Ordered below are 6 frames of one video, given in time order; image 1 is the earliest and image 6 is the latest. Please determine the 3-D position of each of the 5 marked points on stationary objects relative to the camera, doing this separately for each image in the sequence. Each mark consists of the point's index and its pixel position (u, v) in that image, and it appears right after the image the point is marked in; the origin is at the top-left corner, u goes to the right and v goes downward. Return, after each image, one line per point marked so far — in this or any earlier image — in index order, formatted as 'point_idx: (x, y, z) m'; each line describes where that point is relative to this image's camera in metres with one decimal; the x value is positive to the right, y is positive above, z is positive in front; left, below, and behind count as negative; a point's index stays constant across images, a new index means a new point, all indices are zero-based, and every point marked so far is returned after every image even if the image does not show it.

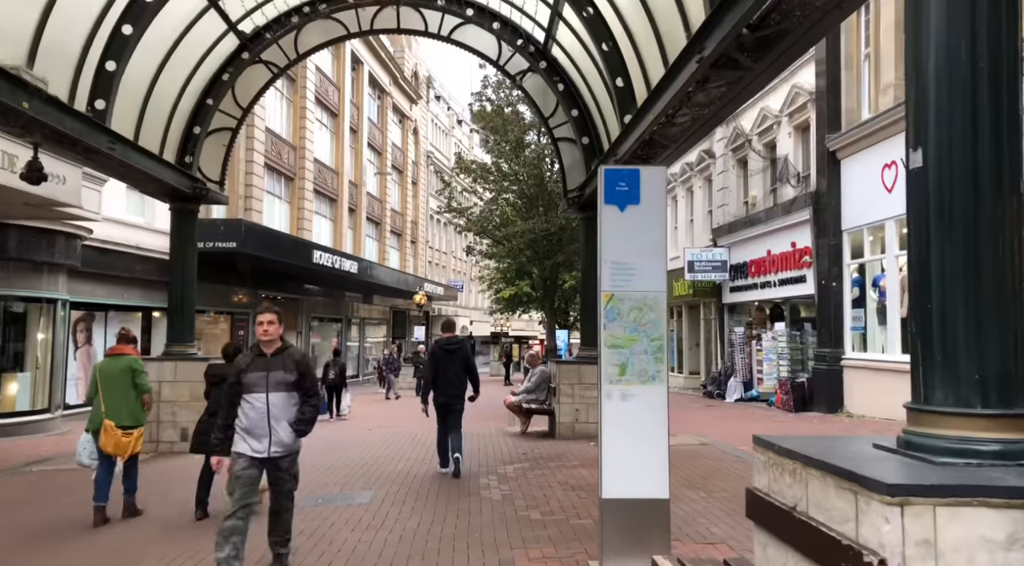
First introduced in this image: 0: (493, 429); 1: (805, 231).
0: (-0.3, -2.7, +14.1) m
1: (+6.2, +1.1, +16.3) m
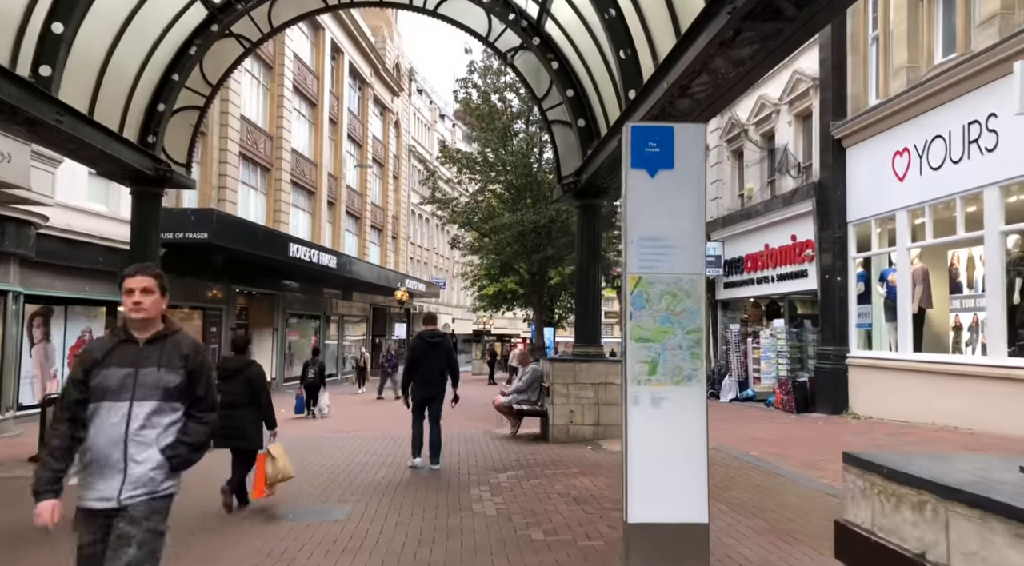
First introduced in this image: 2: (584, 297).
0: (-0.5, -2.5, +13.2) m
1: (+5.9, +1.2, +15.6) m
2: (+1.1, -0.3, +11.9) m
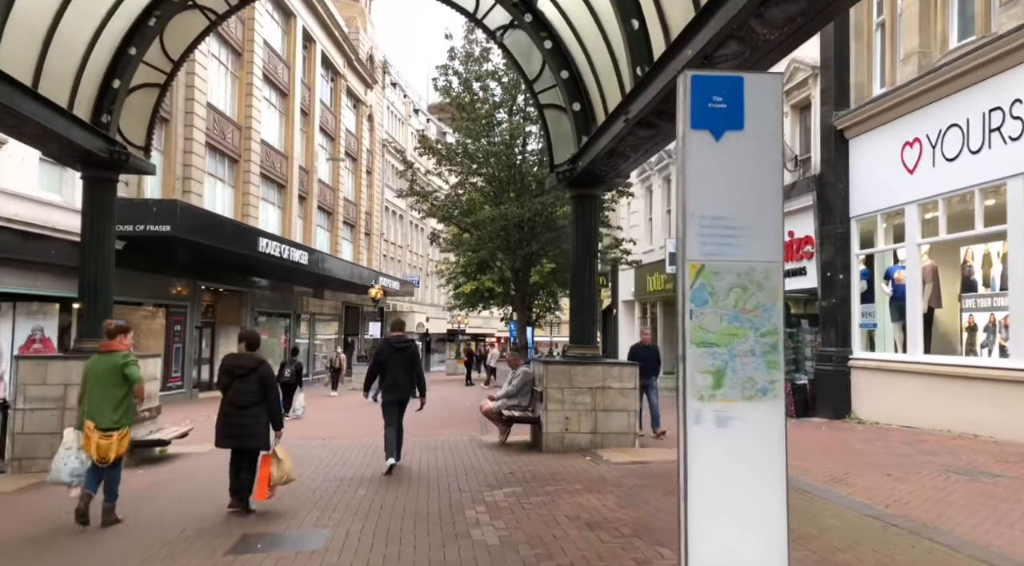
0: (-0.8, -2.5, +12.3) m
1: (+5.7, +1.2, +14.9) m
2: (+0.9, -0.2, +11.0) m
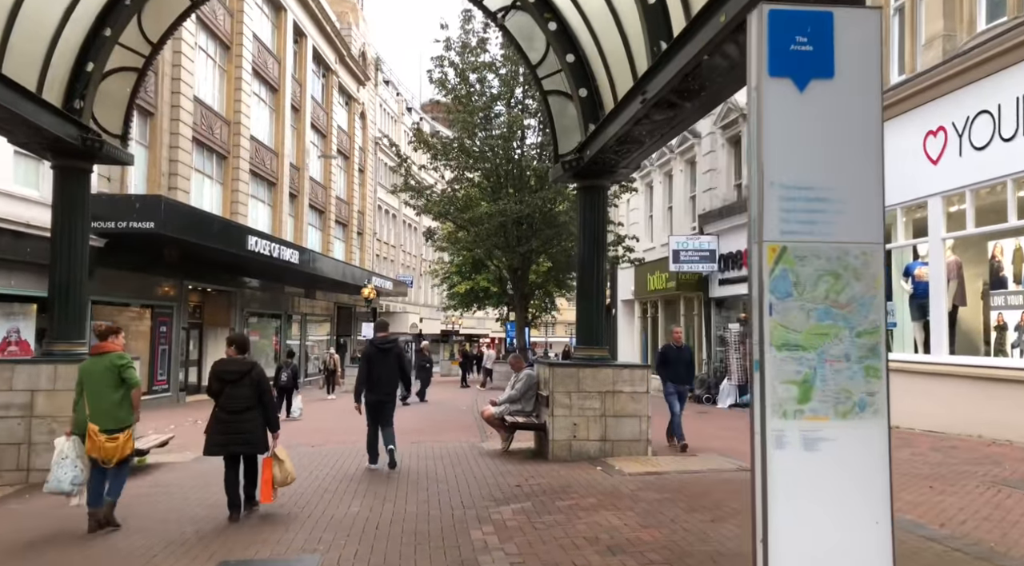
0: (-0.7, -2.4, +11.6) m
1: (+5.7, +1.3, +14.3) m
2: (+1.0, -0.2, +10.3) m
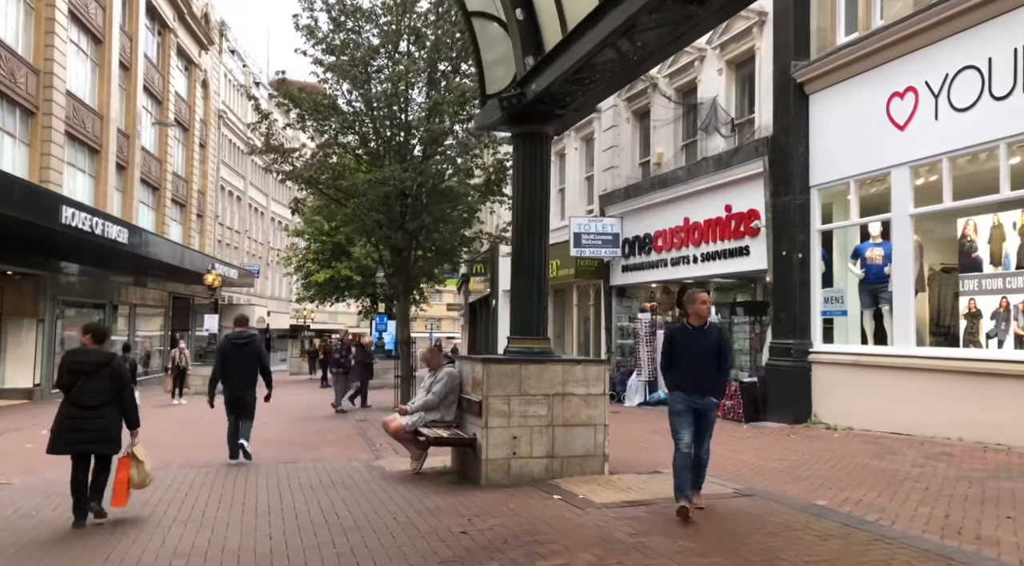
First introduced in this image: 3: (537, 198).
0: (-1.8, -2.1, +9.1) m
1: (+4.0, +1.5, +12.9) m
2: (+0.1, +0.1, +8.1) m
3: (+0.3, +0.9, +8.2) m
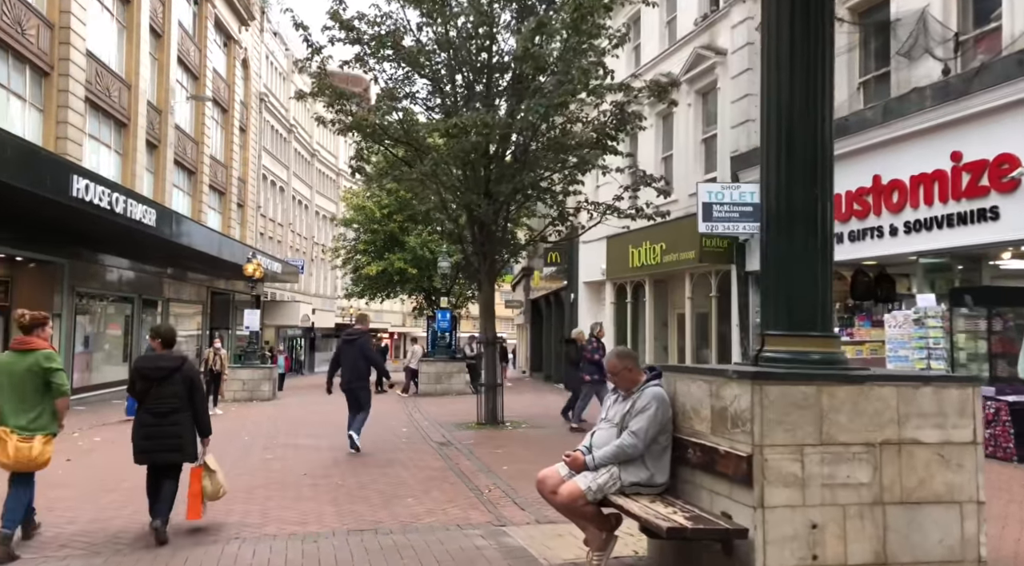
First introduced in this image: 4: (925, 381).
0: (-0.3, -1.9, +5.5) m
1: (+5.7, +1.8, +9.0) m
2: (+1.6, +0.4, +4.5) m
3: (+1.8, +1.2, +4.5) m
4: (+2.1, -0.5, +4.0) m
